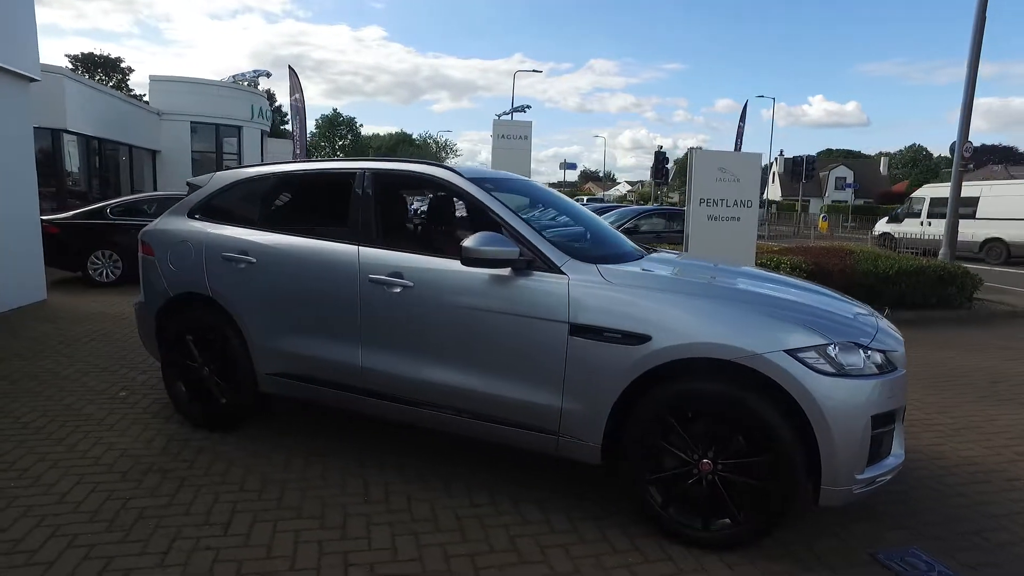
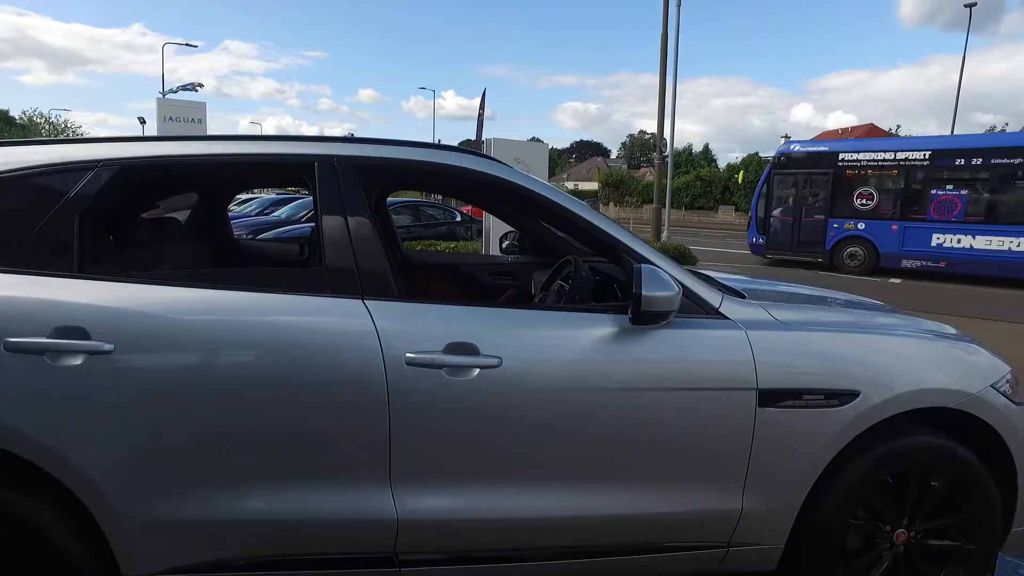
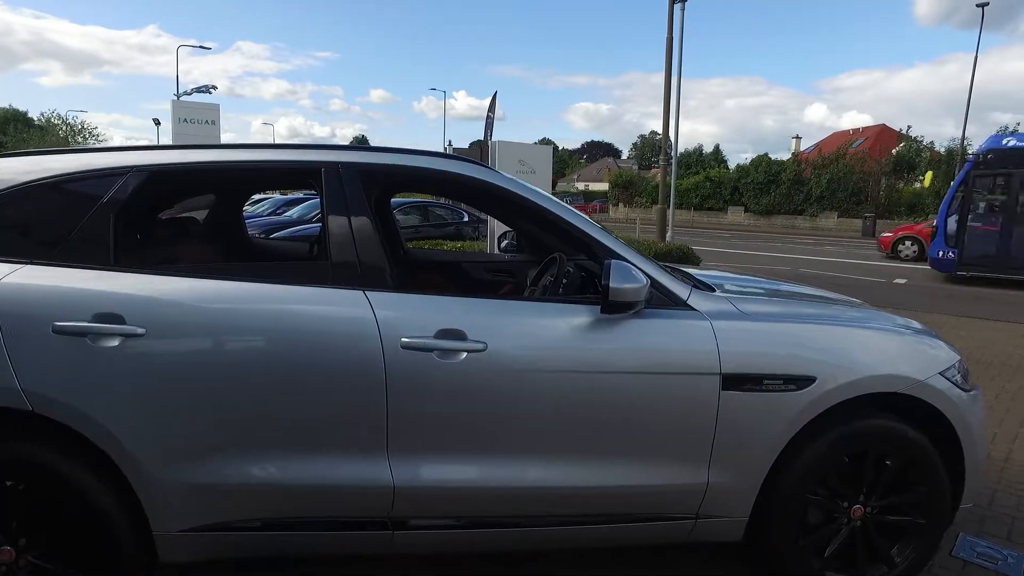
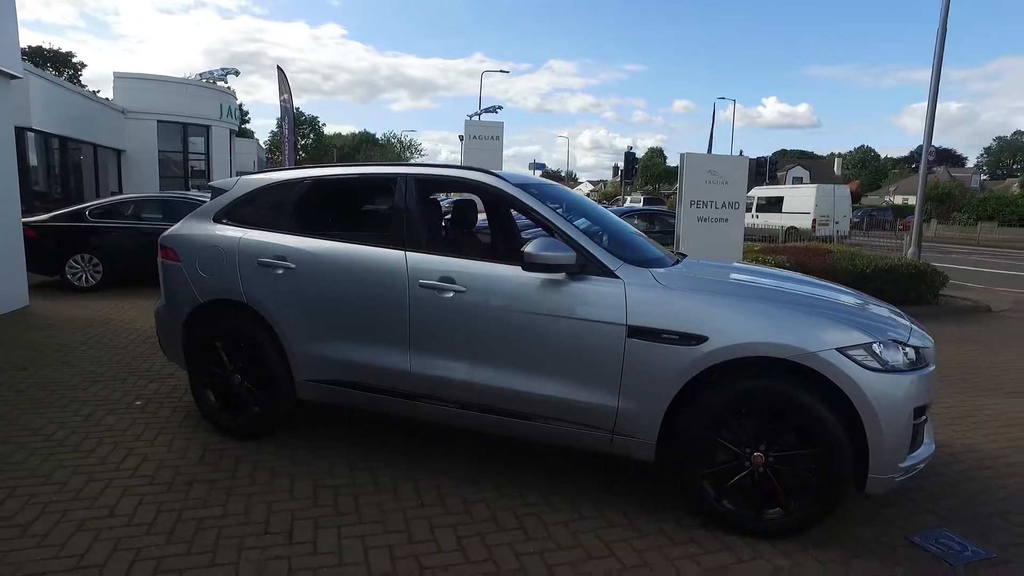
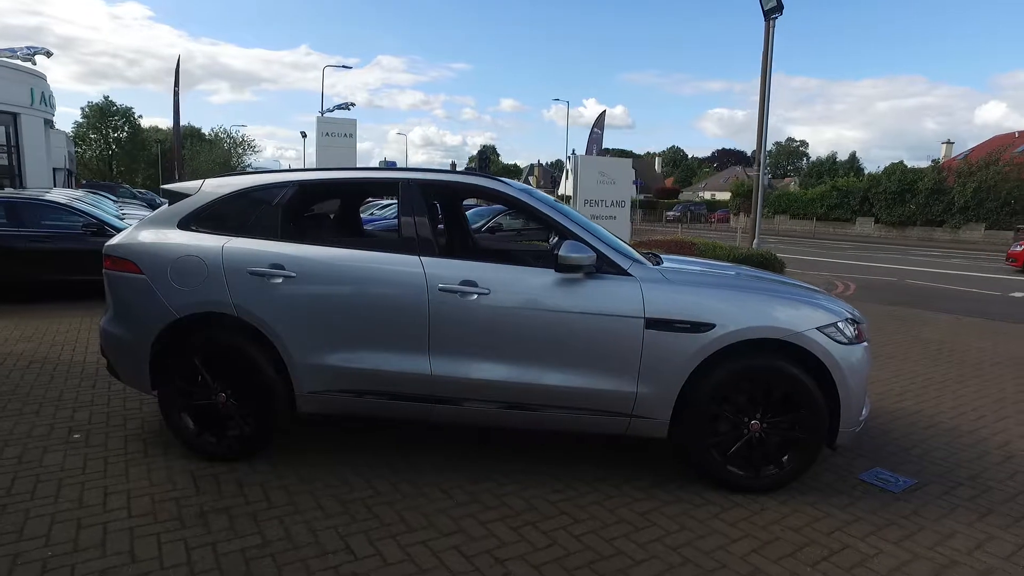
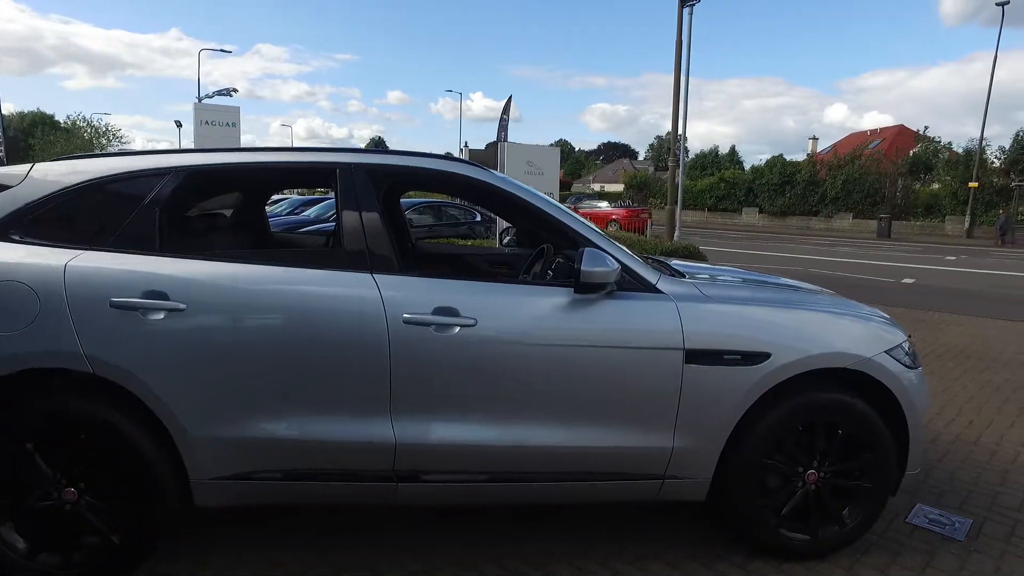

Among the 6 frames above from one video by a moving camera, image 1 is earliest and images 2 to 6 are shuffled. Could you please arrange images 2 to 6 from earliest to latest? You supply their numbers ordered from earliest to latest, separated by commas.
4, 5, 6, 3, 2
